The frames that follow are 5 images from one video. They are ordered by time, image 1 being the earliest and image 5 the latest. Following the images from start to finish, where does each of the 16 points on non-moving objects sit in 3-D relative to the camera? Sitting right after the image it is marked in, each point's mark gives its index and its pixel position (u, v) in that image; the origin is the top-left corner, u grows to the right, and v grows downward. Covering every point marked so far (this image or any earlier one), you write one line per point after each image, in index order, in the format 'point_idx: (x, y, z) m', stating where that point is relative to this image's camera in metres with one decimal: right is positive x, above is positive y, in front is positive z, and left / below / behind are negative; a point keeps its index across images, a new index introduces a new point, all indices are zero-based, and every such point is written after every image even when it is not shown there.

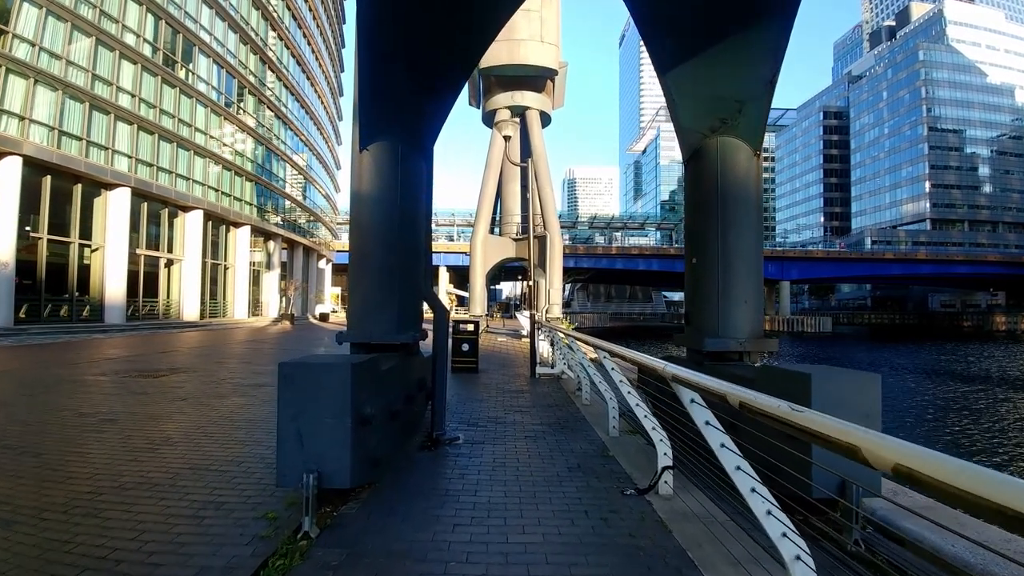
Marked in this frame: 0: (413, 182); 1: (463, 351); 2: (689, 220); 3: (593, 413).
0: (-1.0, +1.1, +6.0) m
1: (-1.2, -1.4, +12.9) m
2: (+2.0, +0.8, +6.3) m
3: (+1.2, -1.8, +8.1) m
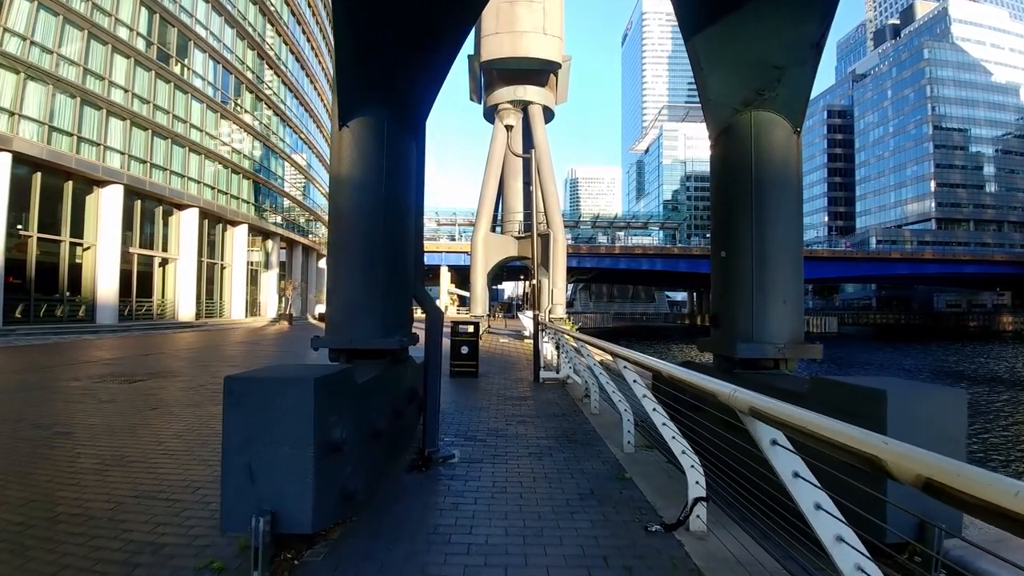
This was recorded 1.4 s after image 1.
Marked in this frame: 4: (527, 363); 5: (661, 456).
0: (-1.0, +1.2, +5.2) m
1: (-1.1, -1.4, +12.1) m
2: (+2.0, +0.8, +5.5) m
3: (+1.2, -1.8, +7.3) m
4: (+0.4, -2.0, +14.9) m
5: (+1.5, -1.7, +5.8) m
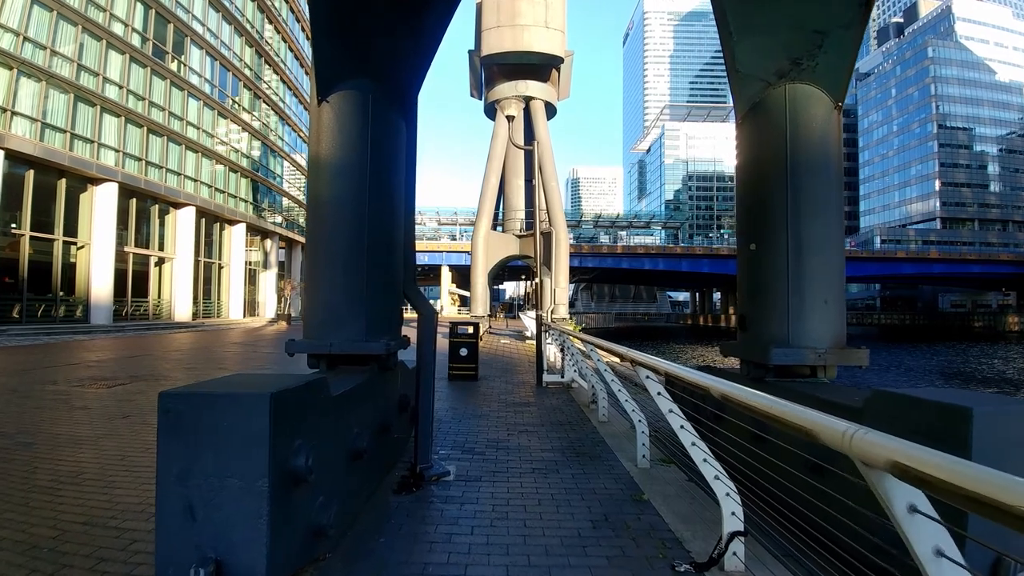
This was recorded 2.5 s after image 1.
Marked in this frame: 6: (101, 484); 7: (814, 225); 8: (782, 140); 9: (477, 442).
0: (-1.0, +1.2, +4.6) m
1: (-1.1, -1.4, +11.5) m
2: (+2.1, +0.8, +4.9) m
3: (+1.2, -1.7, +6.8) m
4: (+0.4, -2.0, +14.4) m
5: (+1.6, -1.7, +5.2) m
6: (-3.6, -1.7, +5.0) m
7: (+2.4, +0.5, +4.5) m
8: (+2.2, +1.2, +4.6) m
9: (-0.4, -1.7, +6.2) m
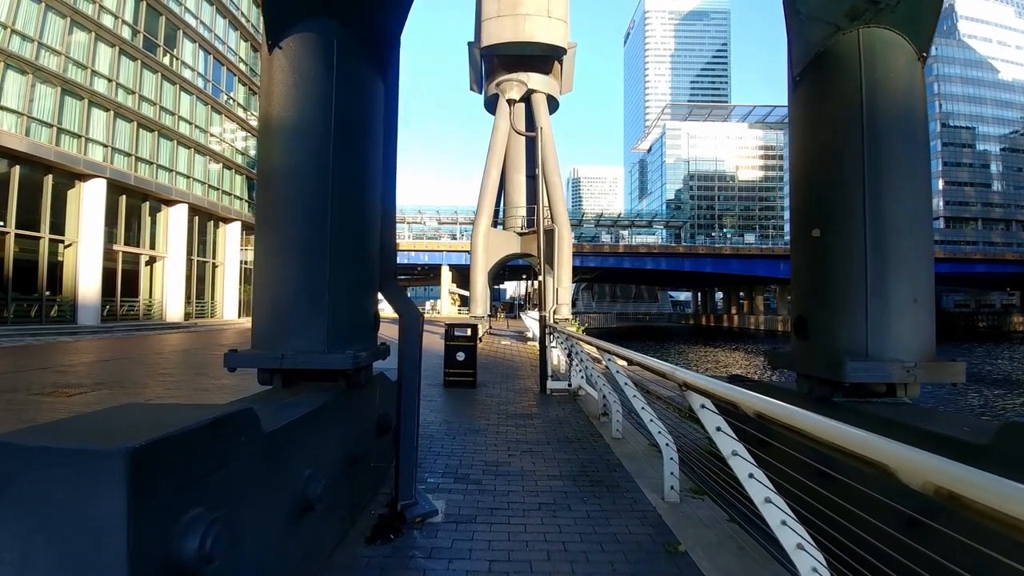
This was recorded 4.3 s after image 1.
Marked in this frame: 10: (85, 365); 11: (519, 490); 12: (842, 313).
0: (-1.0, +1.2, +3.7) m
1: (-1.0, -1.4, +10.6) m
2: (+2.1, +0.9, +4.0) m
3: (+1.2, -1.7, +5.8) m
4: (+0.4, -1.9, +13.4) m
5: (+1.6, -1.7, +4.3) m
6: (-3.6, -1.7, +4.1) m
7: (+2.4, +0.5, +3.6) m
8: (+2.2, +1.2, +3.7) m
9: (-0.4, -1.7, +5.3) m
10: (-11.3, -2.0, +14.9) m
11: (+0.1, -1.7, +4.7) m
12: (+2.1, -0.2, +3.7) m
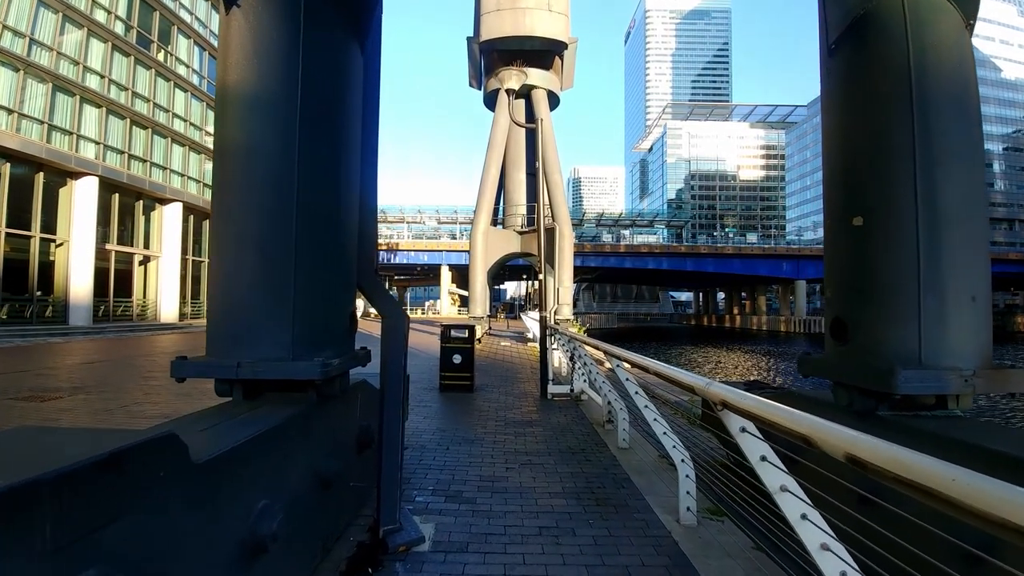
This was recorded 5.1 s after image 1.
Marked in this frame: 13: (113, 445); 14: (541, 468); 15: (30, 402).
0: (-1.0, +1.2, +3.2) m
1: (-1.1, -1.4, +10.1) m
2: (+2.0, +0.9, +3.5) m
3: (+1.2, -1.7, +5.3) m
4: (+0.4, -1.9, +13.0) m
5: (+1.6, -1.7, +3.8) m
6: (-3.6, -1.7, +3.6) m
7: (+2.4, +0.5, +3.1) m
8: (+2.2, +1.2, +3.2) m
9: (-0.4, -1.7, +4.8) m
10: (-11.3, -2.0, +14.4) m
11: (0.0, -1.7, +4.2) m
12: (+2.1, -0.2, +3.2) m
13: (-1.2, -0.5, +1.6) m
14: (+0.3, -1.7, +5.3) m
15: (-7.7, -1.8, +8.9) m
